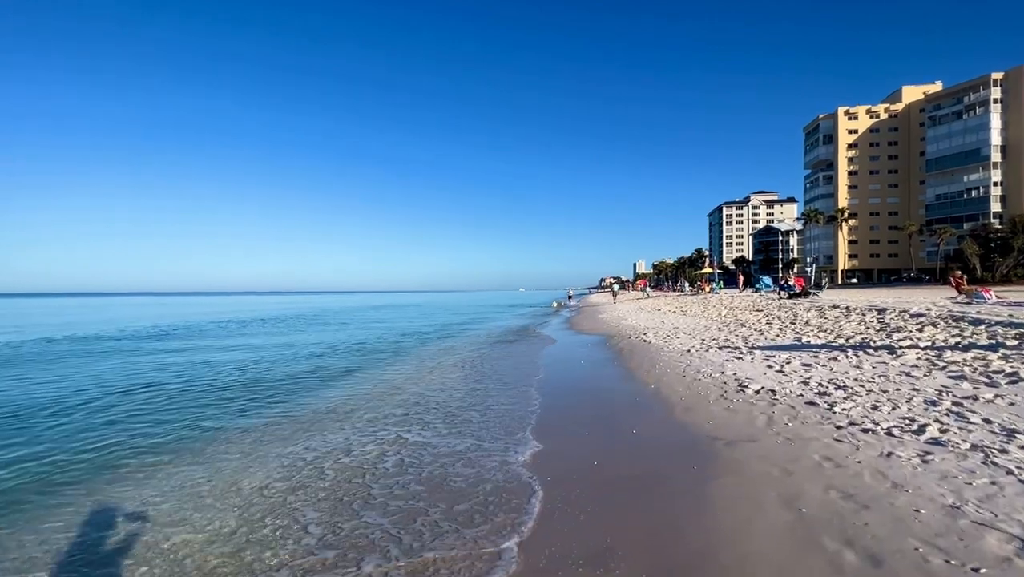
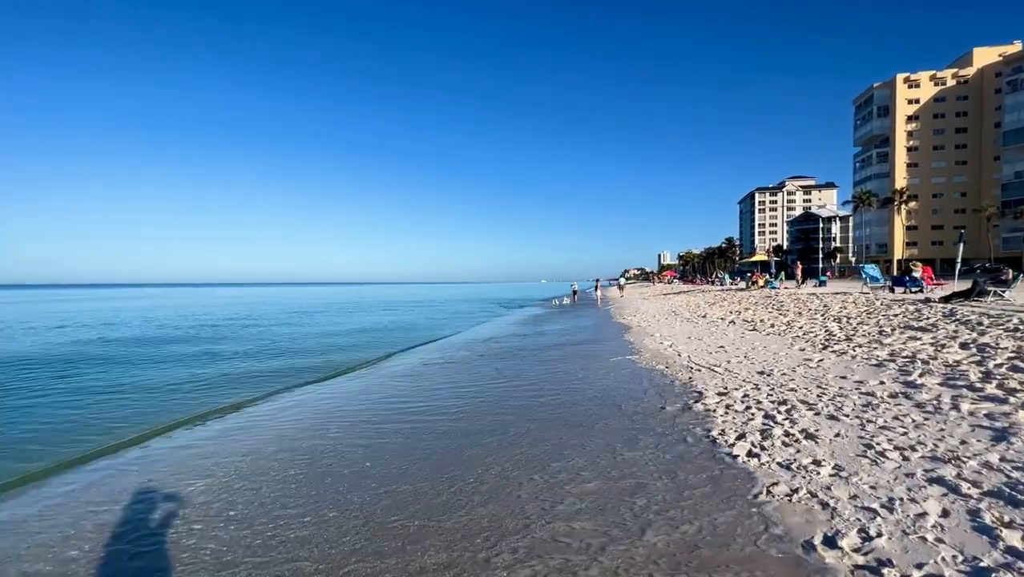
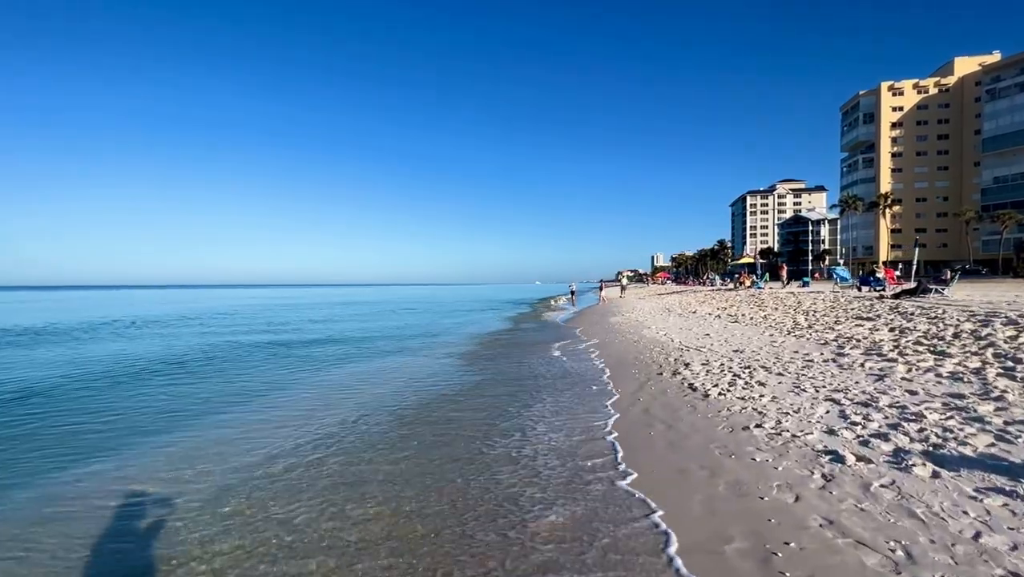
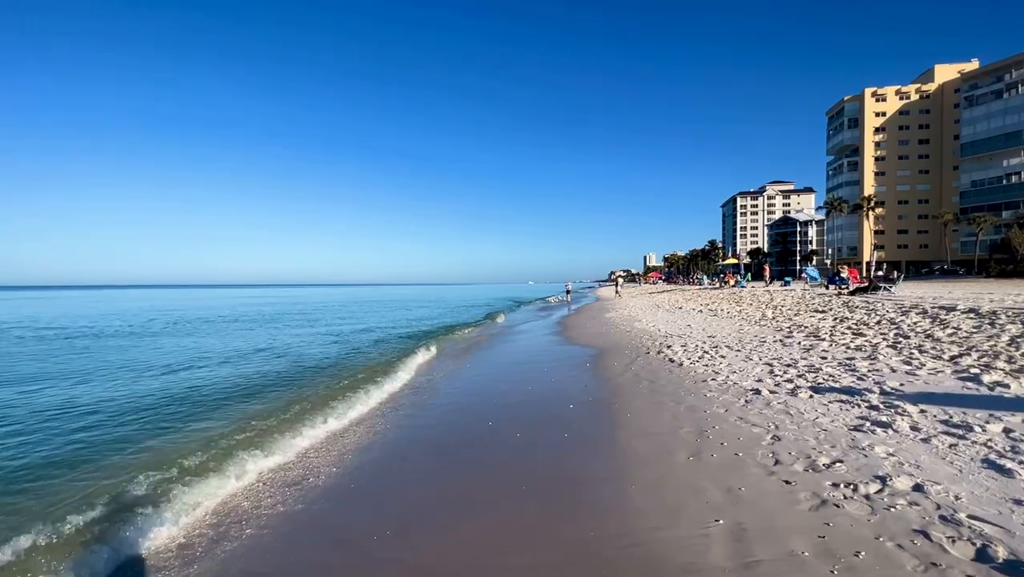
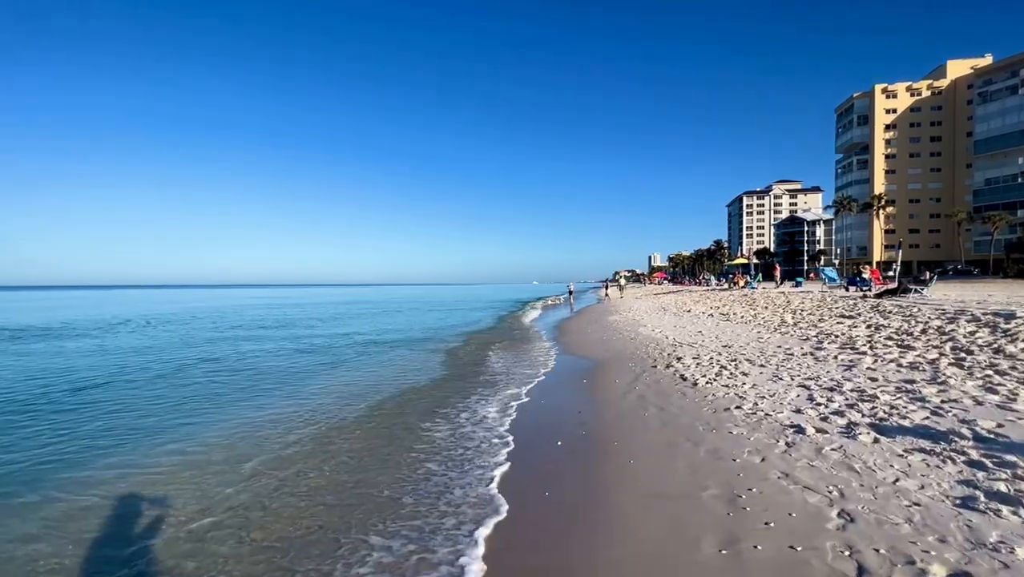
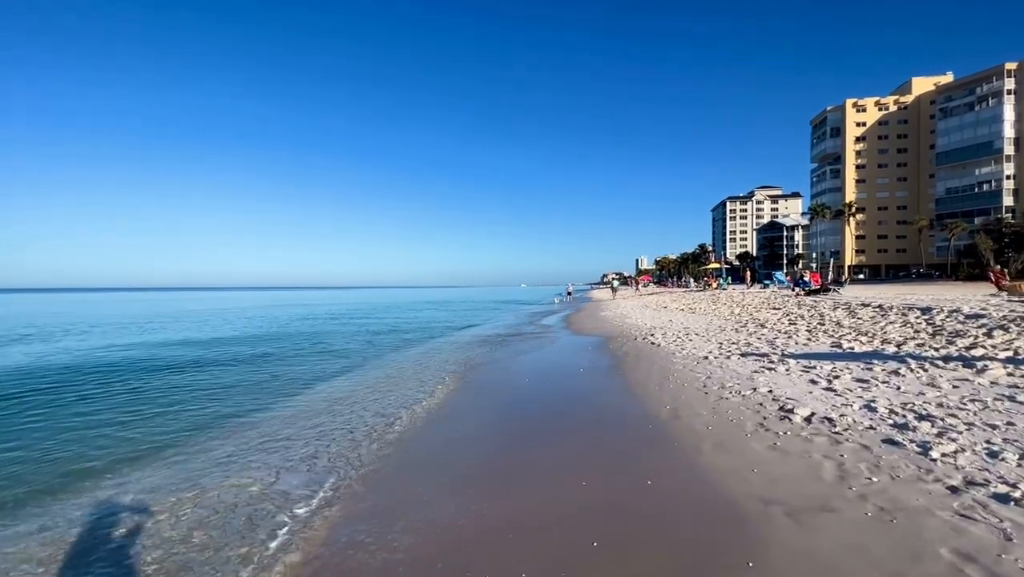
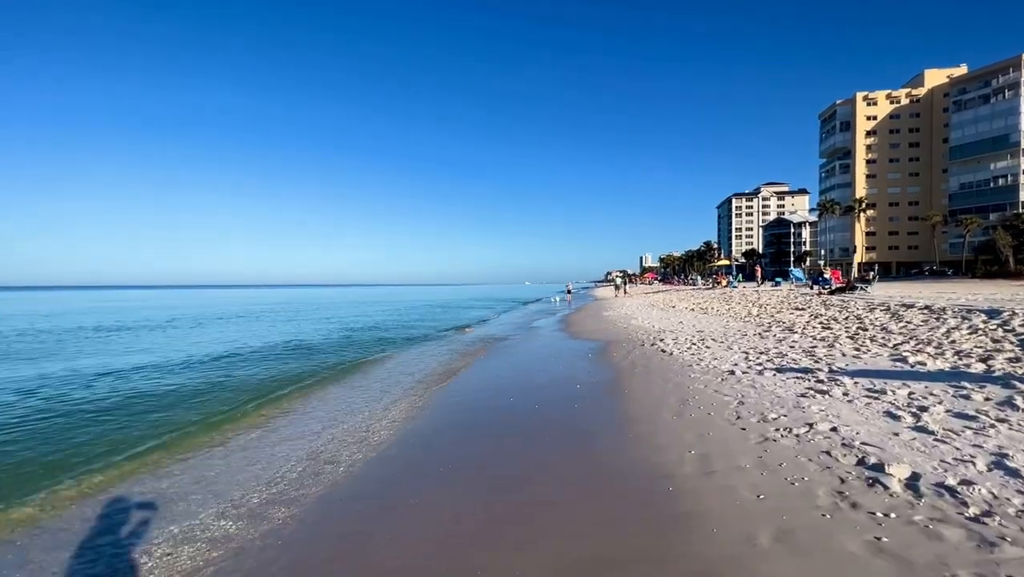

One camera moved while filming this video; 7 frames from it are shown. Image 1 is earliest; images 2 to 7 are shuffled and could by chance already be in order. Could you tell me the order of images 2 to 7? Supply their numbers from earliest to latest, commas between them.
6, 7, 4, 5, 3, 2
